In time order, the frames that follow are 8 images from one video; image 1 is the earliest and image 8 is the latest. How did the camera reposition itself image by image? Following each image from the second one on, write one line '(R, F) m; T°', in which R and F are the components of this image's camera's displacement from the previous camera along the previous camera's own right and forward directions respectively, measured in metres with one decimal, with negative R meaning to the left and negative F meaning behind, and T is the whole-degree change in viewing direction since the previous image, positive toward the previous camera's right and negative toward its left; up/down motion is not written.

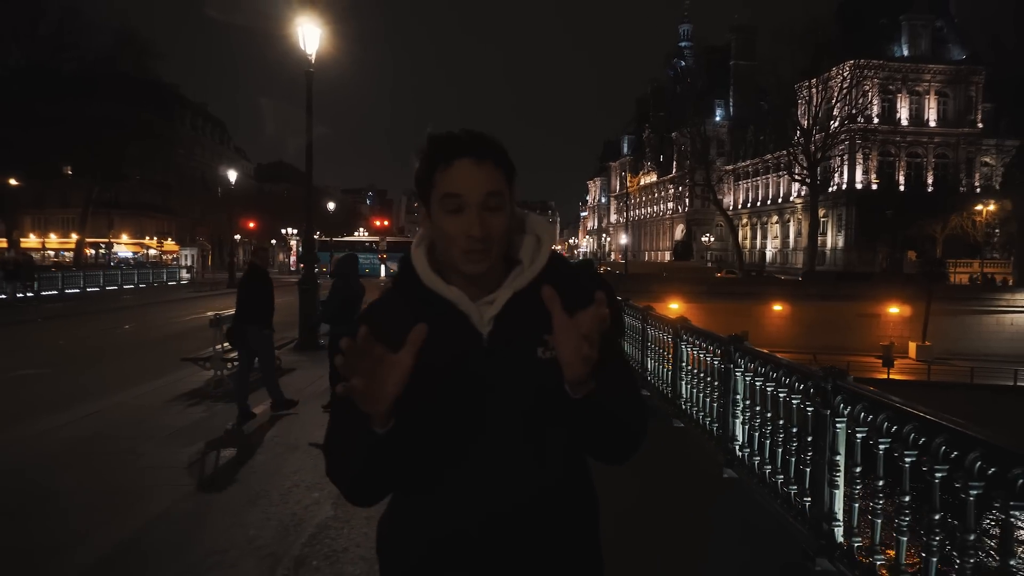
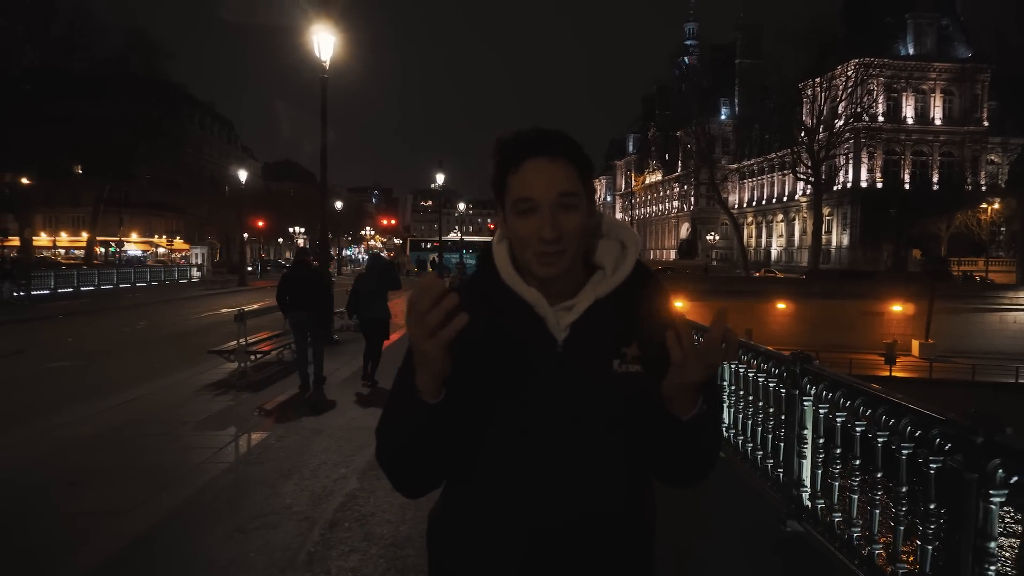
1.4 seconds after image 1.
(0.0, -0.5) m; 0°
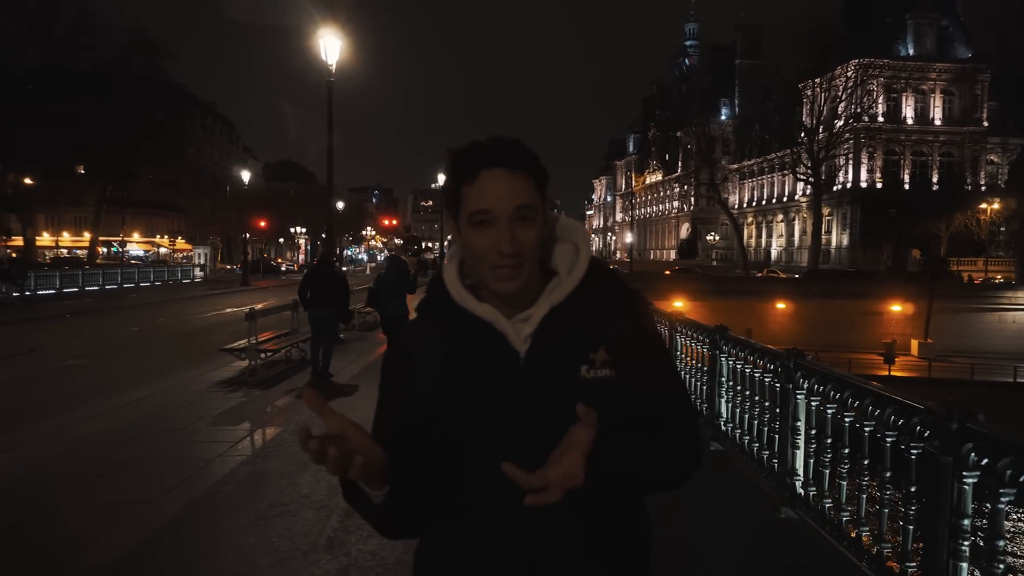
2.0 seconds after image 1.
(0.0, -0.2) m; 0°
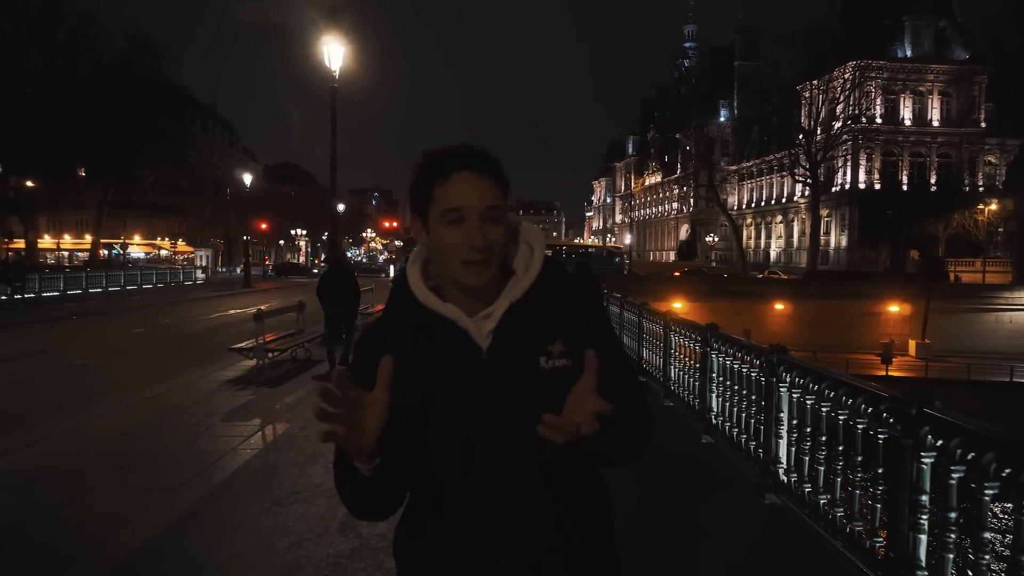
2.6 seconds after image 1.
(0.0, -0.3) m; 0°
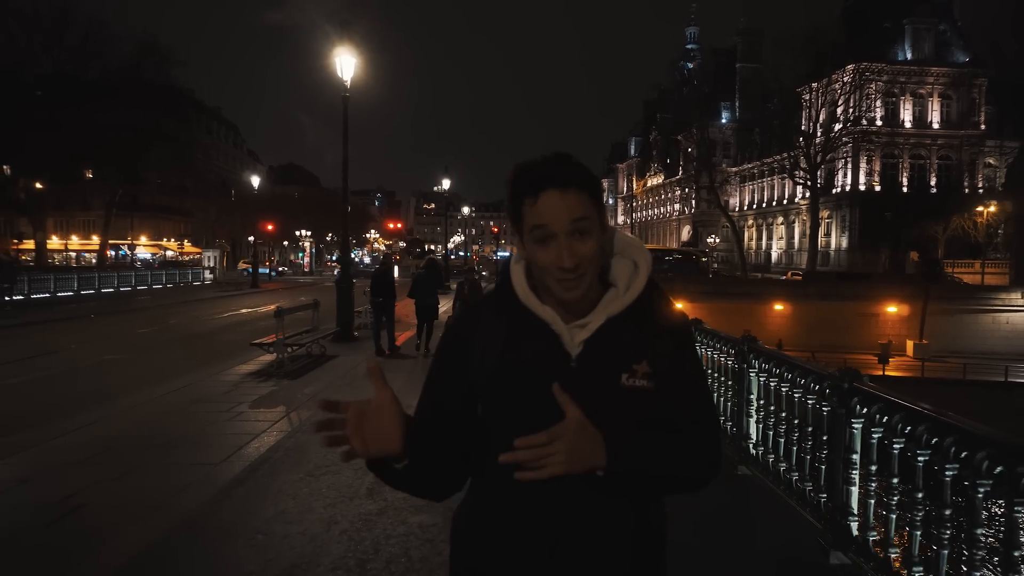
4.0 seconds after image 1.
(0.0, -0.6) m; 0°
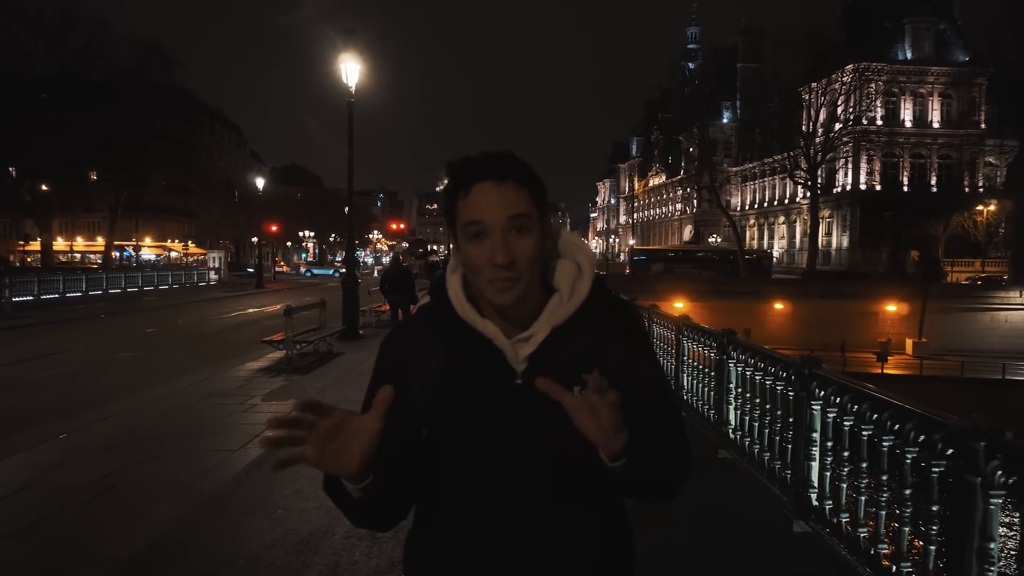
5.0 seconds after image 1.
(0.0, -0.4) m; 0°
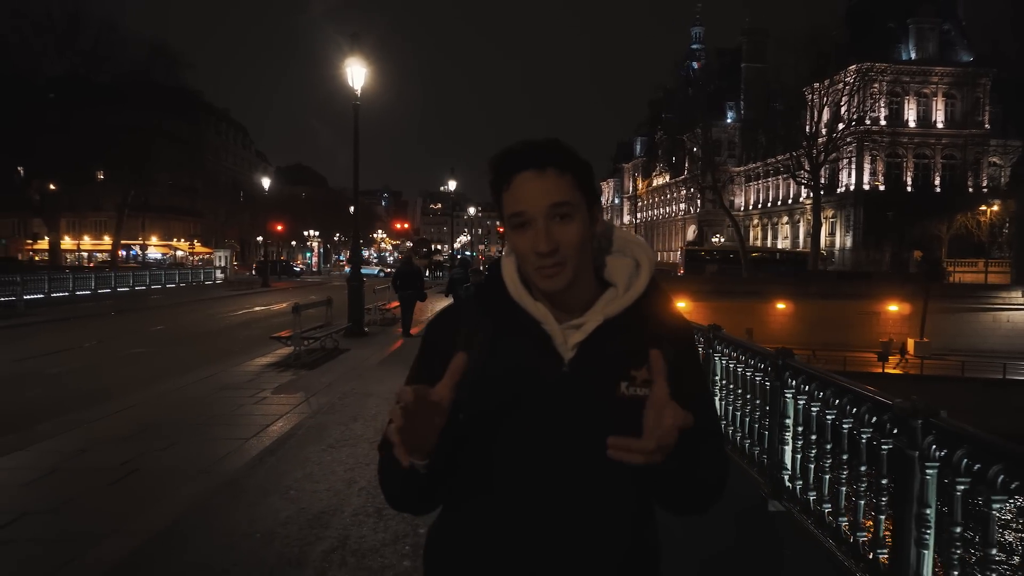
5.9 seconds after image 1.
(0.0, -0.3) m; 0°
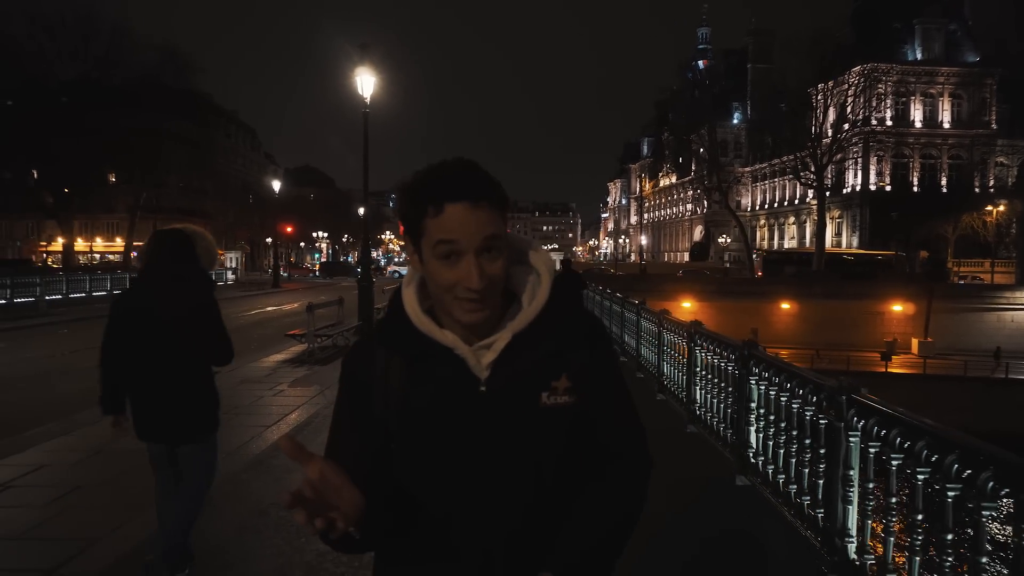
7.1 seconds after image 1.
(+0.1, -0.5) m; -1°
